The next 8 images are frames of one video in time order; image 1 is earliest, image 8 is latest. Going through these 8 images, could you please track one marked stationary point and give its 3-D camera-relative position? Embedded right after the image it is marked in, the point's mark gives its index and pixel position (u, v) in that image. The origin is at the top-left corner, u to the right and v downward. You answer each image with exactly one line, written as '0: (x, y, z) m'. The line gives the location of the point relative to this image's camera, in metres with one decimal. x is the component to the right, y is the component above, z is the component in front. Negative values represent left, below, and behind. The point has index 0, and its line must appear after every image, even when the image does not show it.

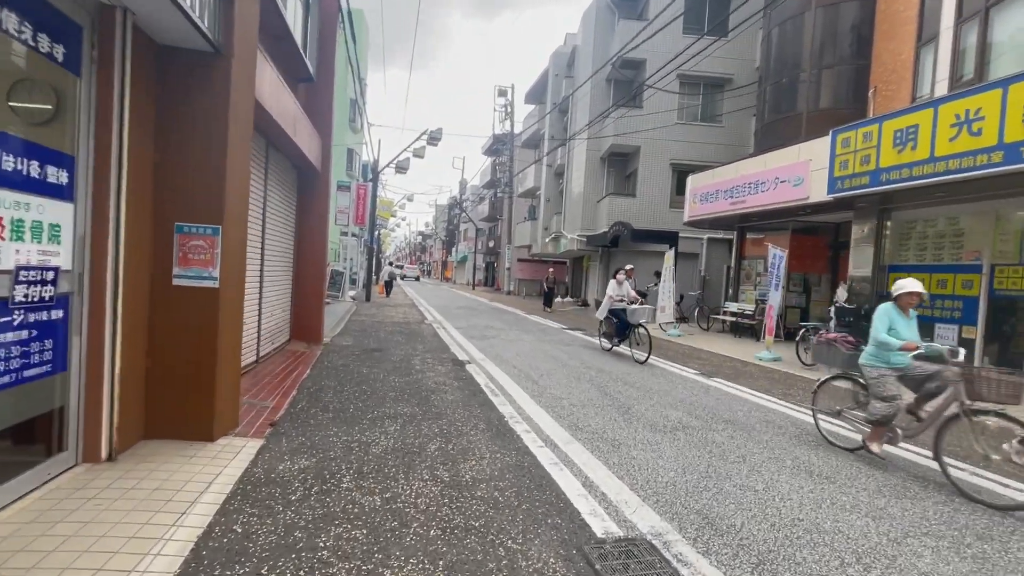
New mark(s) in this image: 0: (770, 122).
0: (+8.9, +5.7, +16.5) m
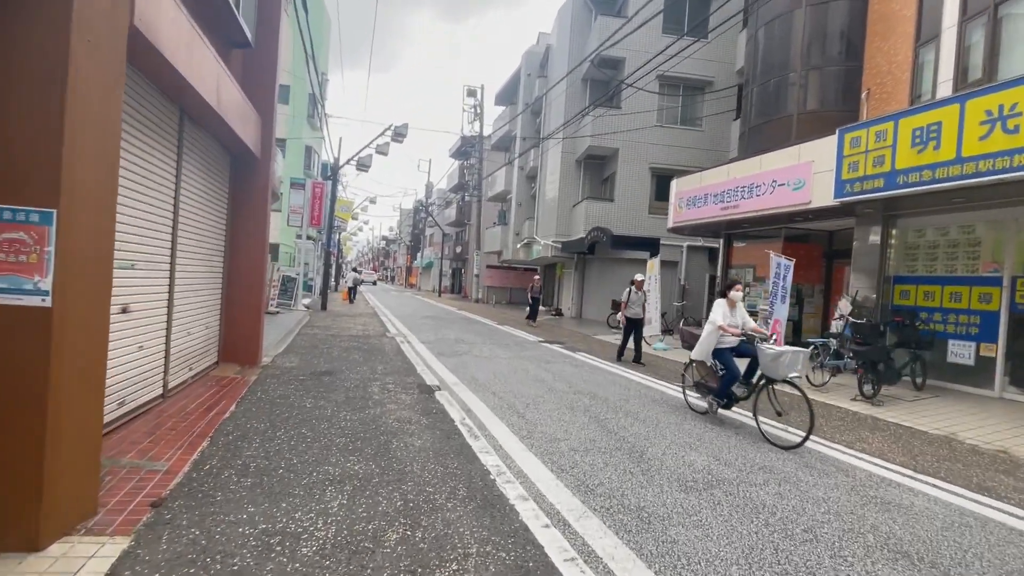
0: (+8.0, +5.3, +15.8) m
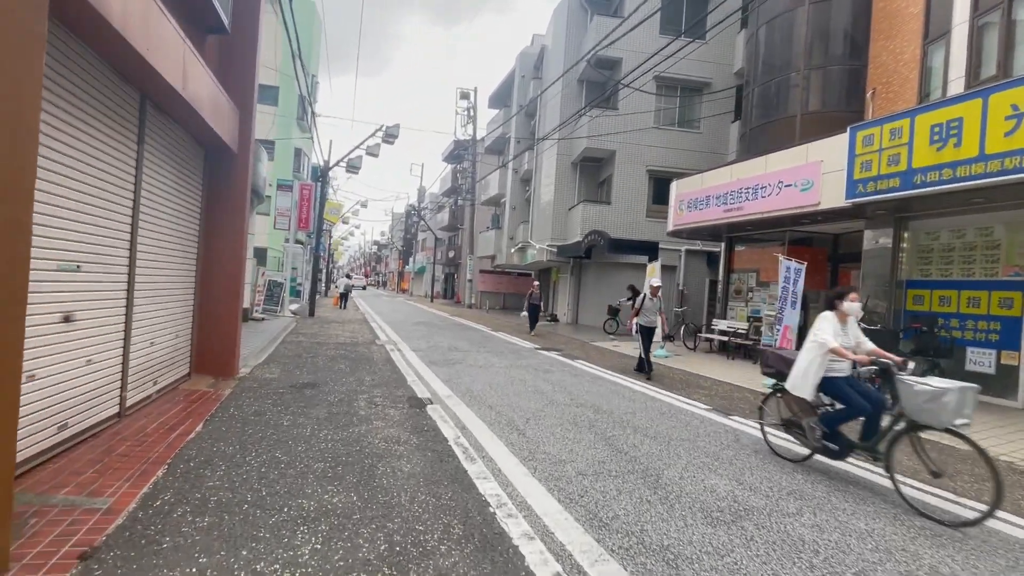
0: (+7.9, +5.2, +15.4) m
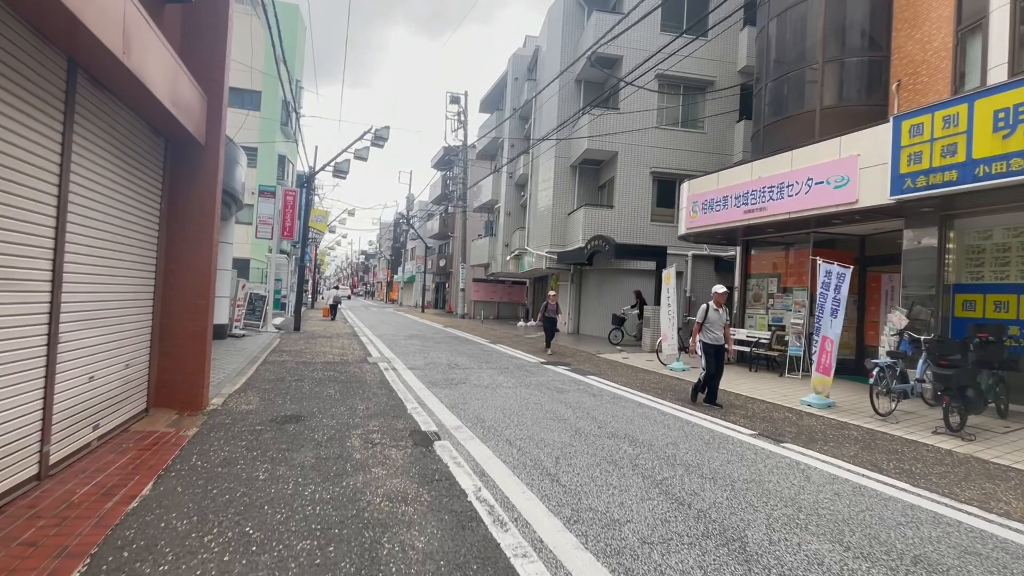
0: (+7.9, +5.0, +14.6) m
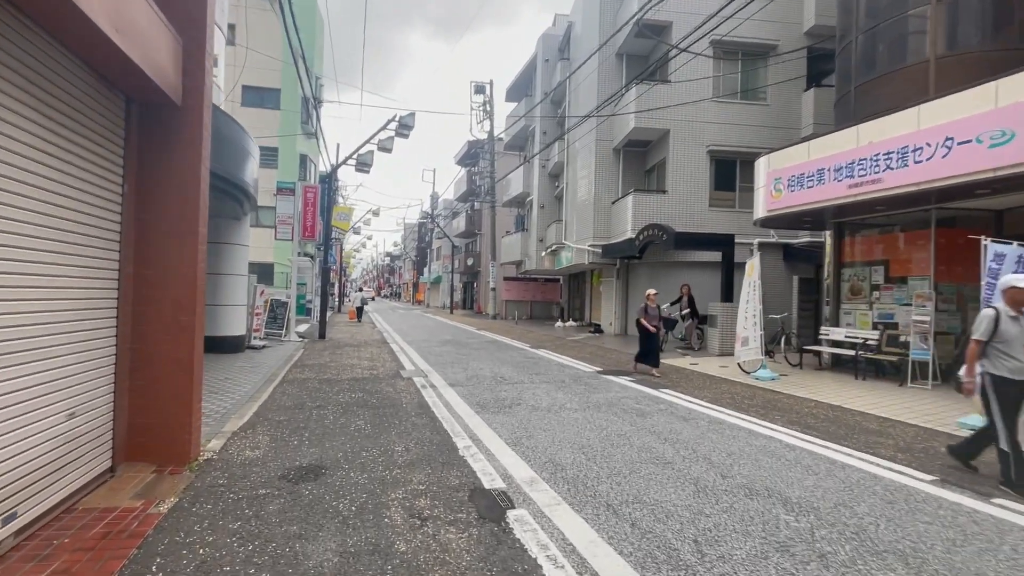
0: (+9.0, +5.2, +12.3) m
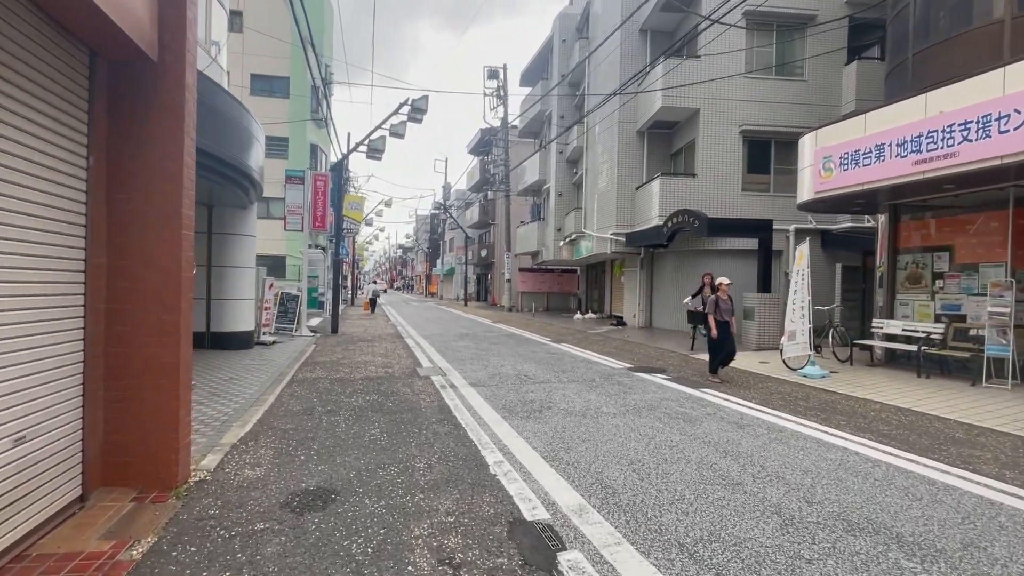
0: (+9.5, +5.5, +11.2) m
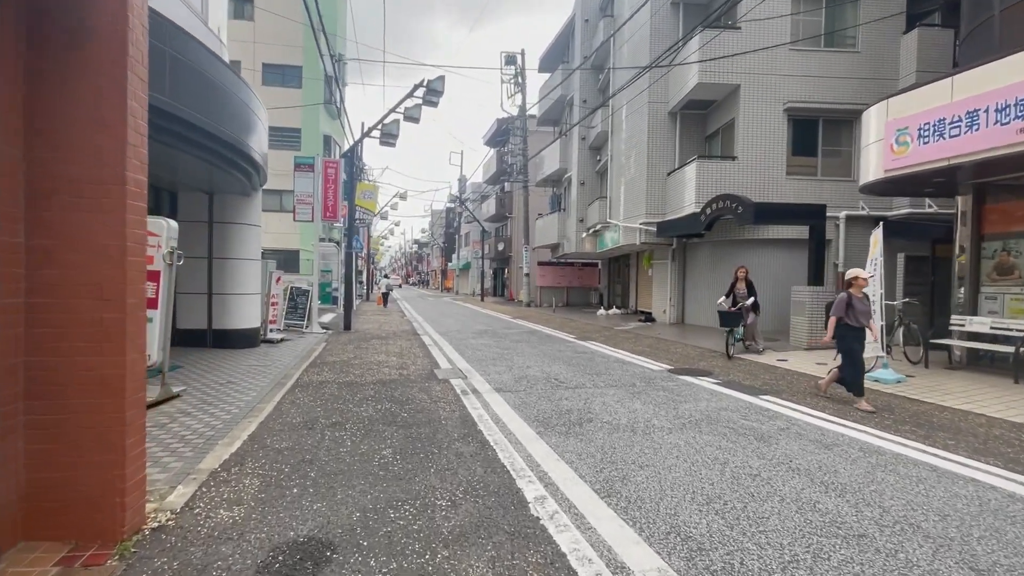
0: (+10.1, +5.7, +9.7) m
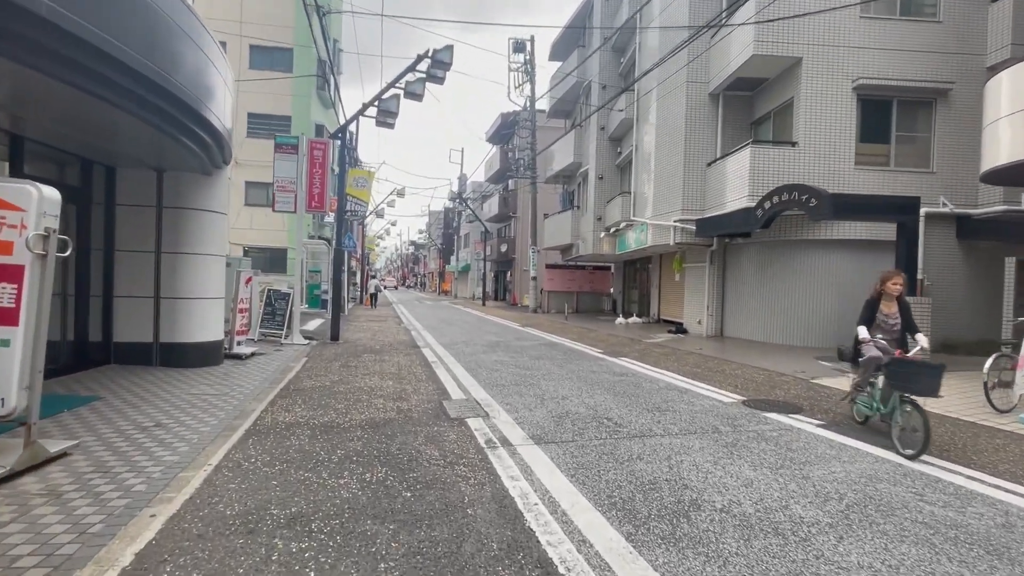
0: (+10.6, +5.5, +7.6) m
